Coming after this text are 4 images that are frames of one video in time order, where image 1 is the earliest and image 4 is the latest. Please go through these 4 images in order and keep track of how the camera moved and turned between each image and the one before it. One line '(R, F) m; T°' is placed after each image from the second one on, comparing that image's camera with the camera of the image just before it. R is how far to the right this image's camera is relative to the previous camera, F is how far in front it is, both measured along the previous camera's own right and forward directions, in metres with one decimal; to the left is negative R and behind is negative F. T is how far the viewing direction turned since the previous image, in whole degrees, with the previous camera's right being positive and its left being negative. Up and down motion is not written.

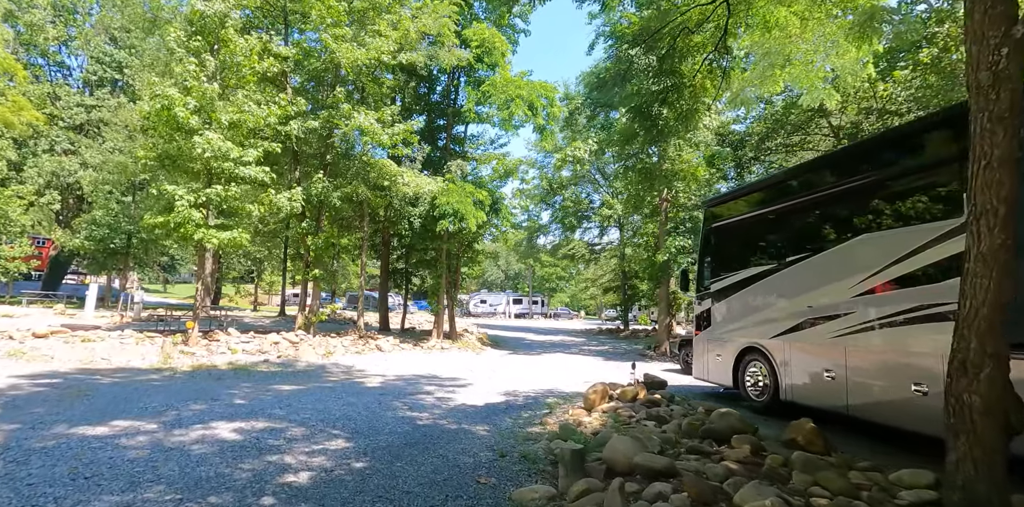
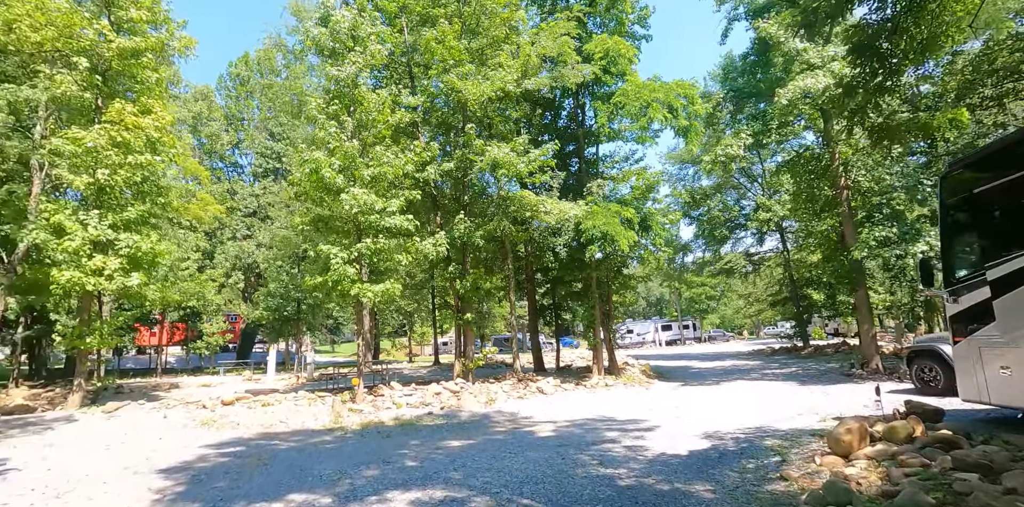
(-0.6, +1.2) m; -13°
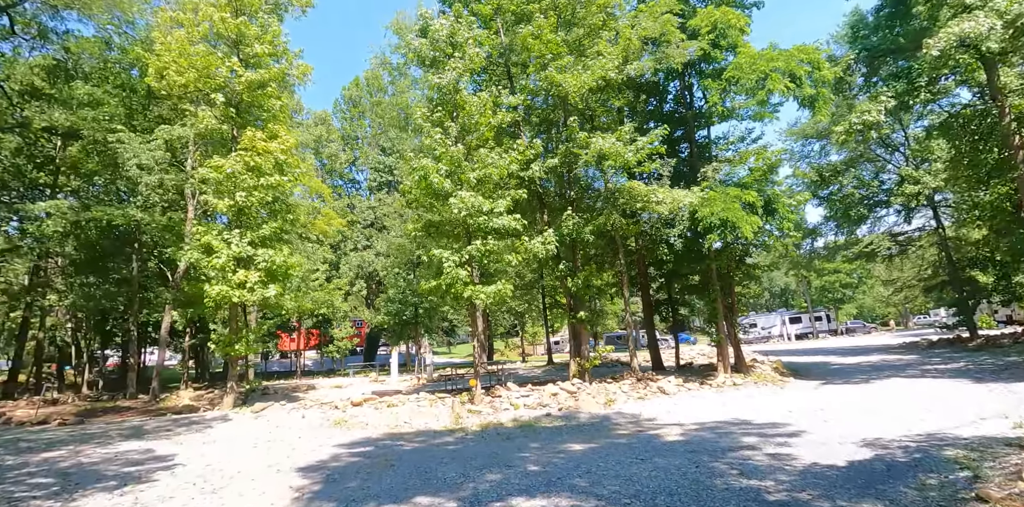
(-0.1, +0.3) m; -11°
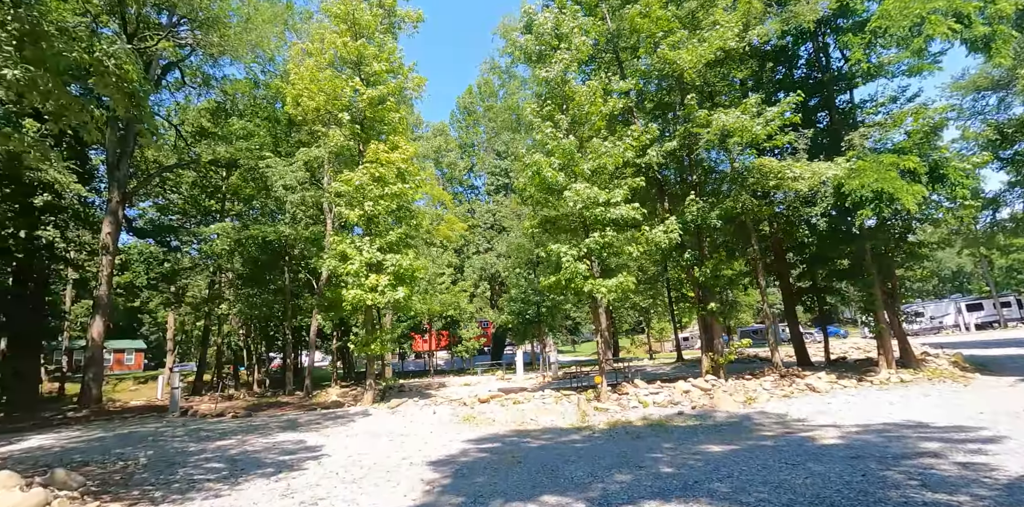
(0.0, +0.3) m; -12°
